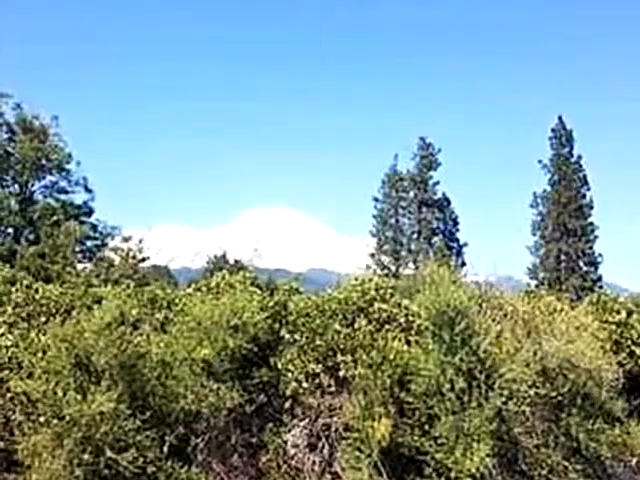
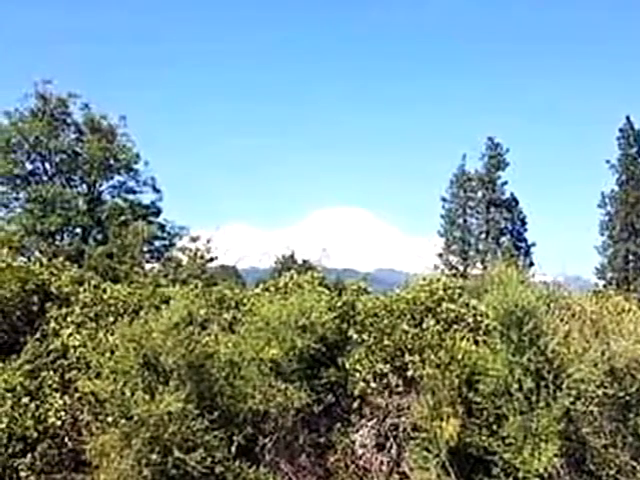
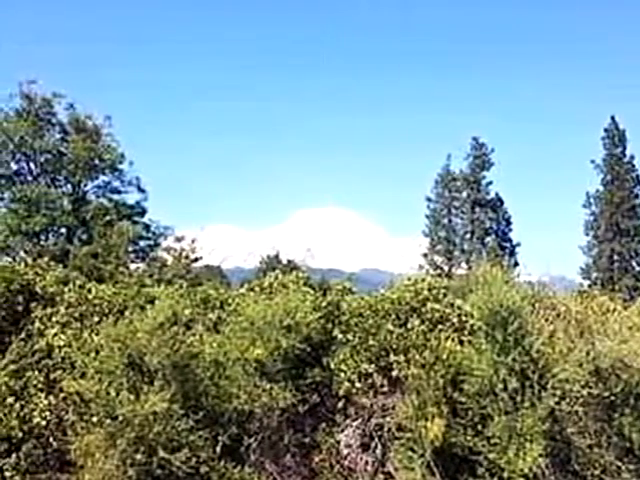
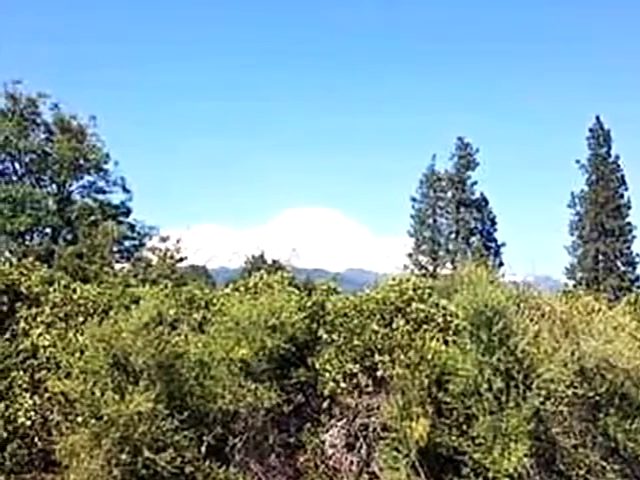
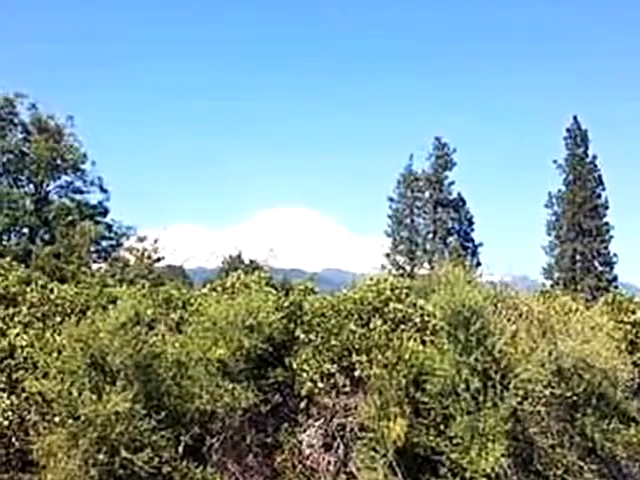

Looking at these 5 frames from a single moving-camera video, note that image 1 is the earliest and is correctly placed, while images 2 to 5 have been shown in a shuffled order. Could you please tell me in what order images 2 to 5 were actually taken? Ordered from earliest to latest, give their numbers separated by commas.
5, 4, 3, 2
